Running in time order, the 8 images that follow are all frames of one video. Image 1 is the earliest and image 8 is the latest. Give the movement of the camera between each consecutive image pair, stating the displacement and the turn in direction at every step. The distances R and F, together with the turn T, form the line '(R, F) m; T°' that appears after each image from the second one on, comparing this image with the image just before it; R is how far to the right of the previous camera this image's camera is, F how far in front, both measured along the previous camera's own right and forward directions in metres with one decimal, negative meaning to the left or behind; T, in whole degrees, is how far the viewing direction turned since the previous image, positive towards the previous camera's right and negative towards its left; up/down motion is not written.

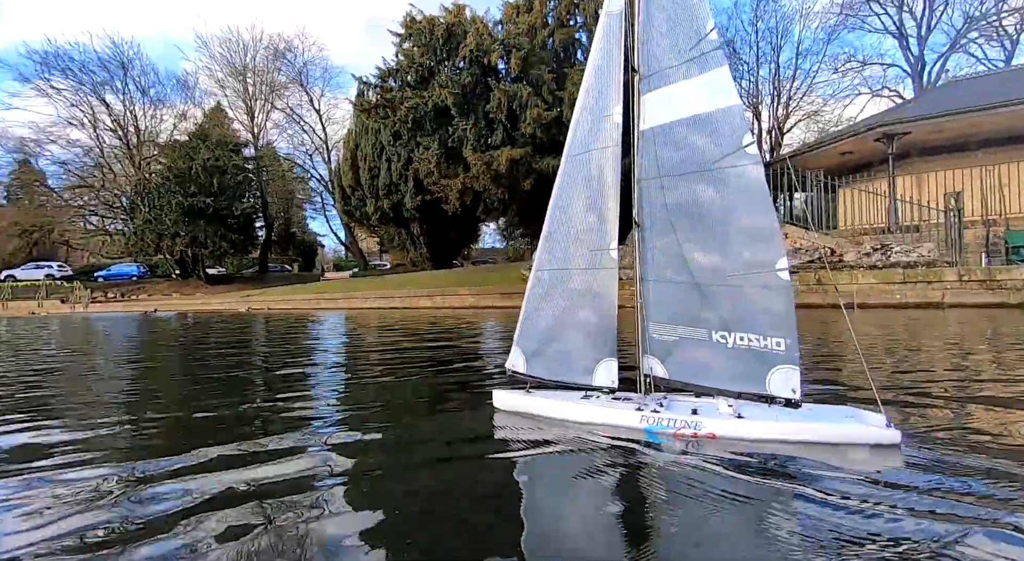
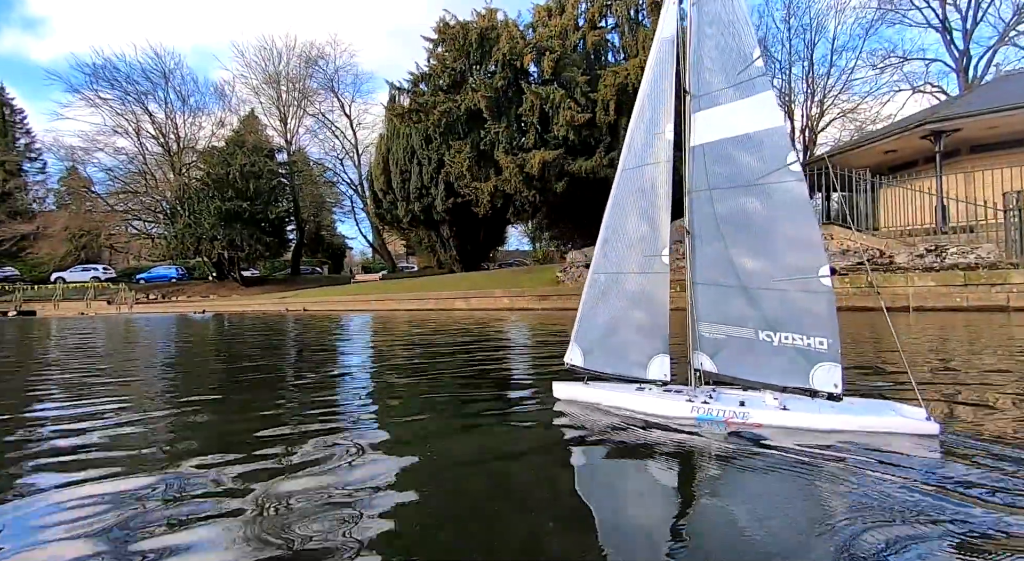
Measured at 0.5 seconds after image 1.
(-0.1, +0.1) m; -2°
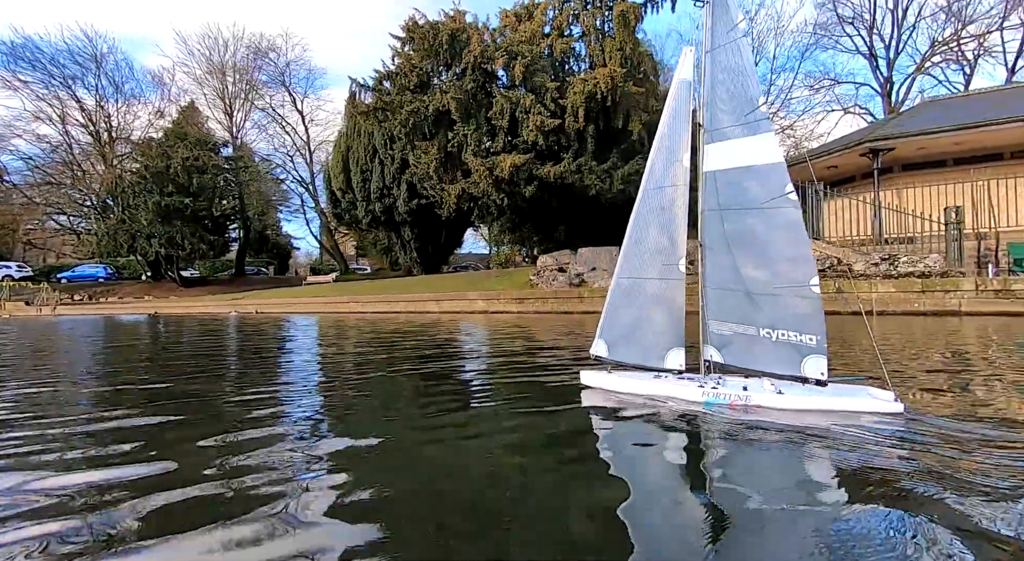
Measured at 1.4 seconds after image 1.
(-1.2, 0.0) m; +8°
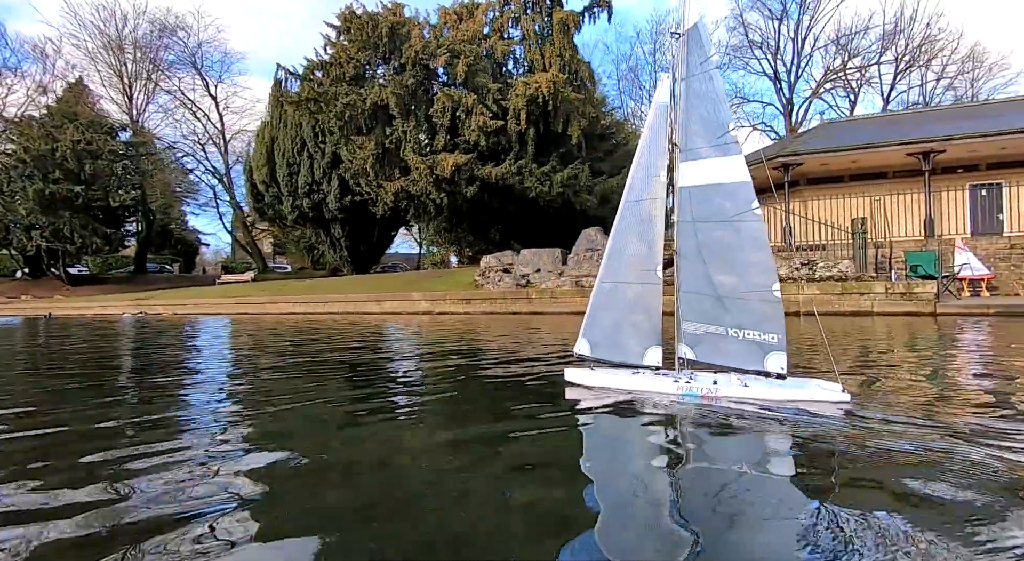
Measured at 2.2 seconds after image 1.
(-1.5, +0.2) m; +12°
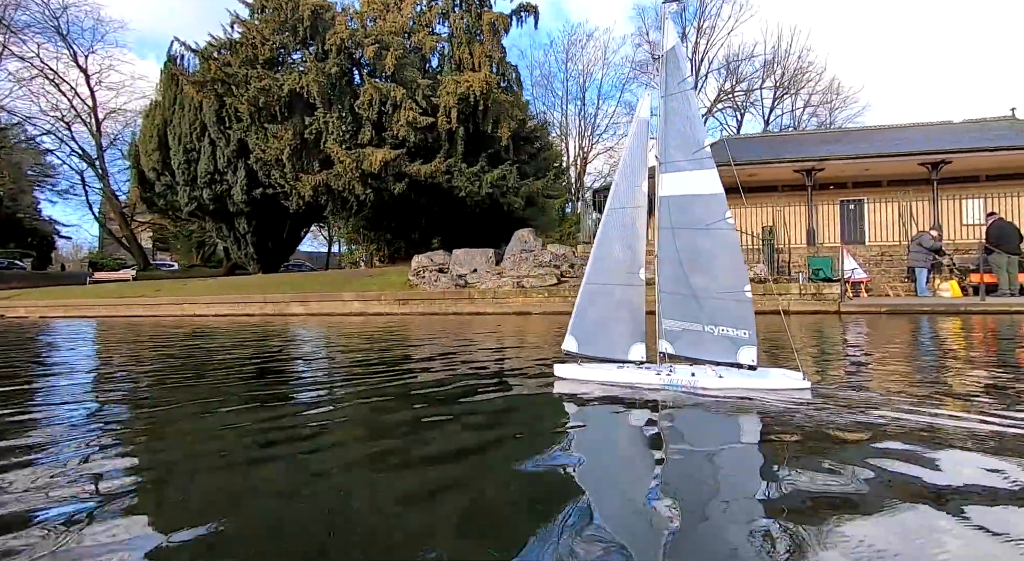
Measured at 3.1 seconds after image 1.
(-1.8, +0.5) m; +15°
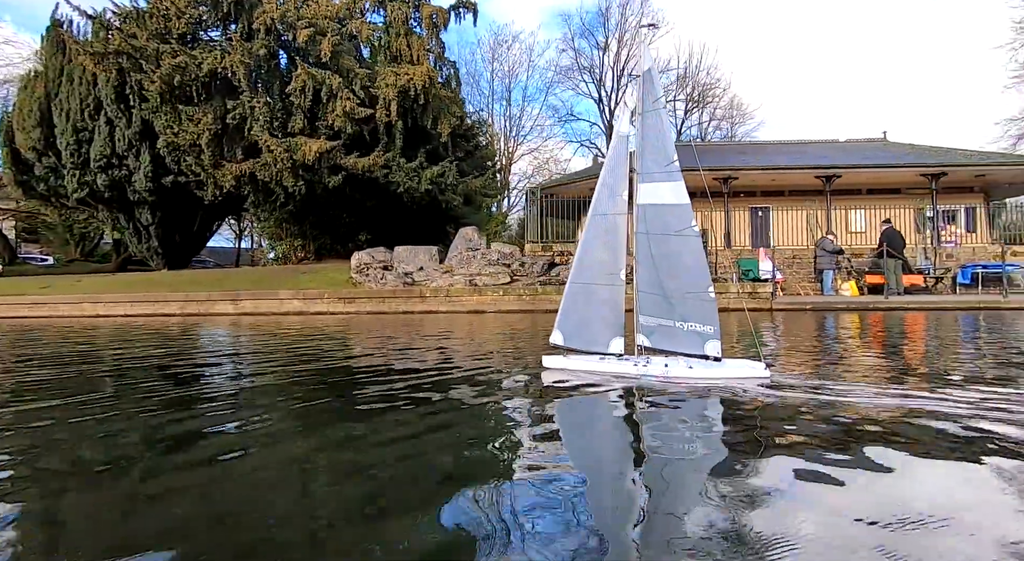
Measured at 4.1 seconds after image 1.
(-1.4, +0.1) m; +12°
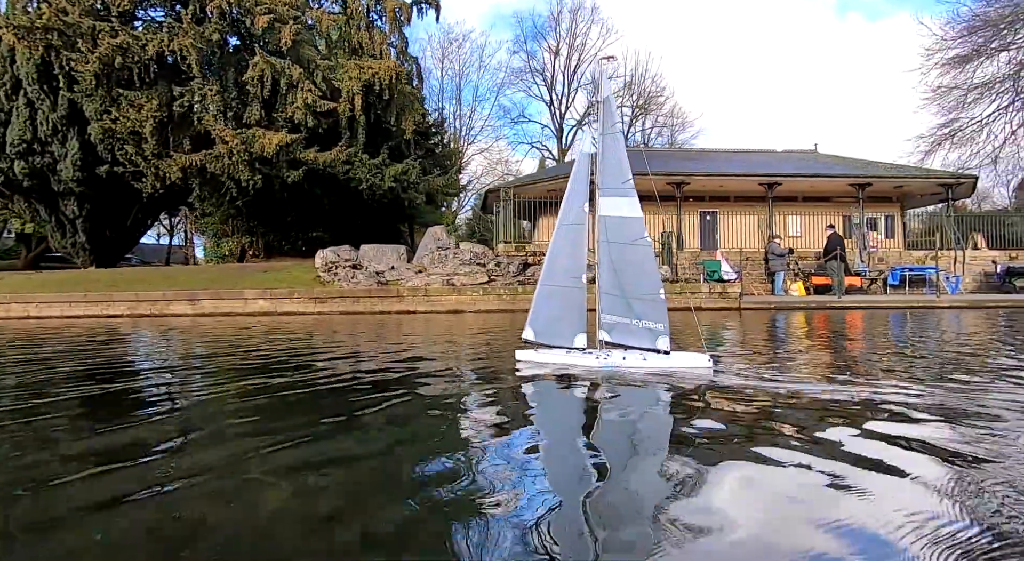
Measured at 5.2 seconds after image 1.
(-1.2, +0.2) m; +8°
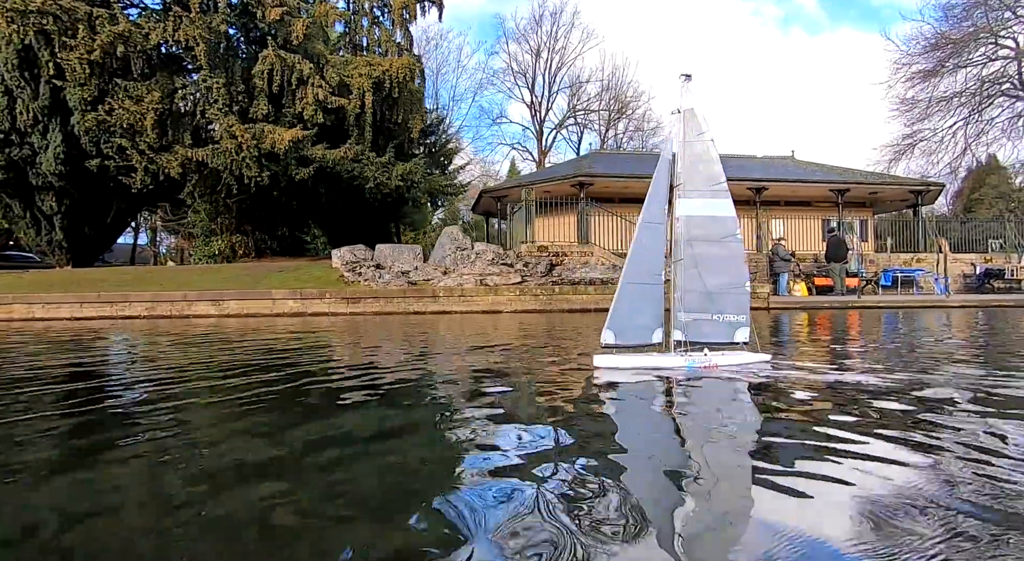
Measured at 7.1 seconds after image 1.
(-1.5, +0.1) m; +6°
